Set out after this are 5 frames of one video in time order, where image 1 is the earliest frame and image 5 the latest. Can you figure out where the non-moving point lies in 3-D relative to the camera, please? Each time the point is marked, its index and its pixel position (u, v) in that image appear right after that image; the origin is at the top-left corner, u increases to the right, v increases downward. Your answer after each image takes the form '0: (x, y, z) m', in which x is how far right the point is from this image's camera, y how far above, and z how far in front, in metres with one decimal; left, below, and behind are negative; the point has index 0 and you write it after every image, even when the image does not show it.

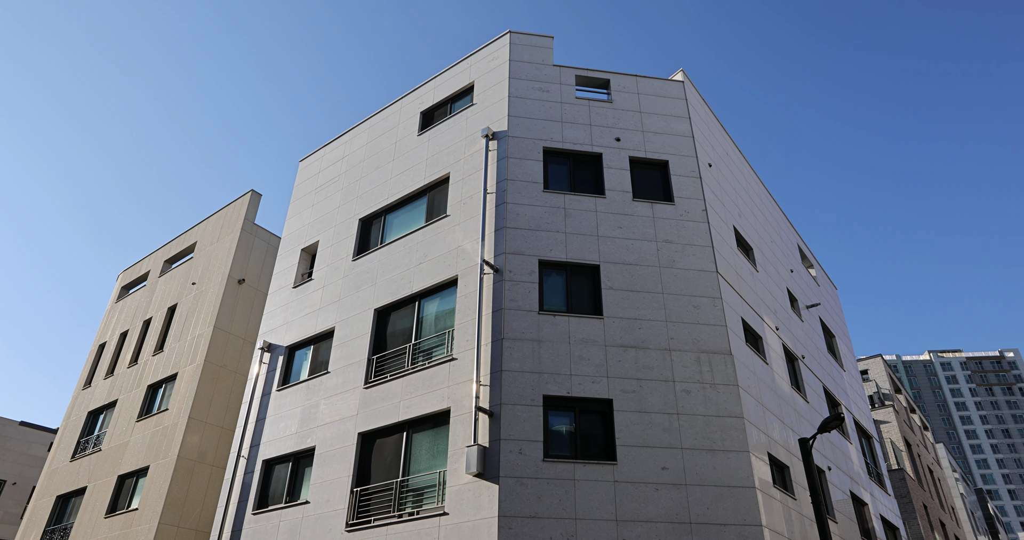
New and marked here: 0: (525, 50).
0: (+0.4, +6.6, +20.0) m
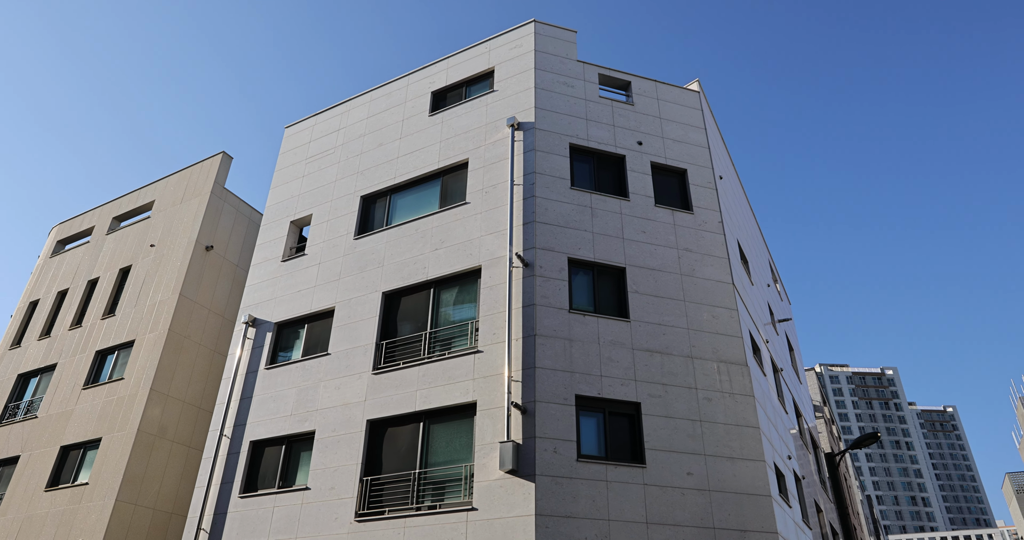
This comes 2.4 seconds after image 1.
0: (+1.1, +6.8, +19.7) m
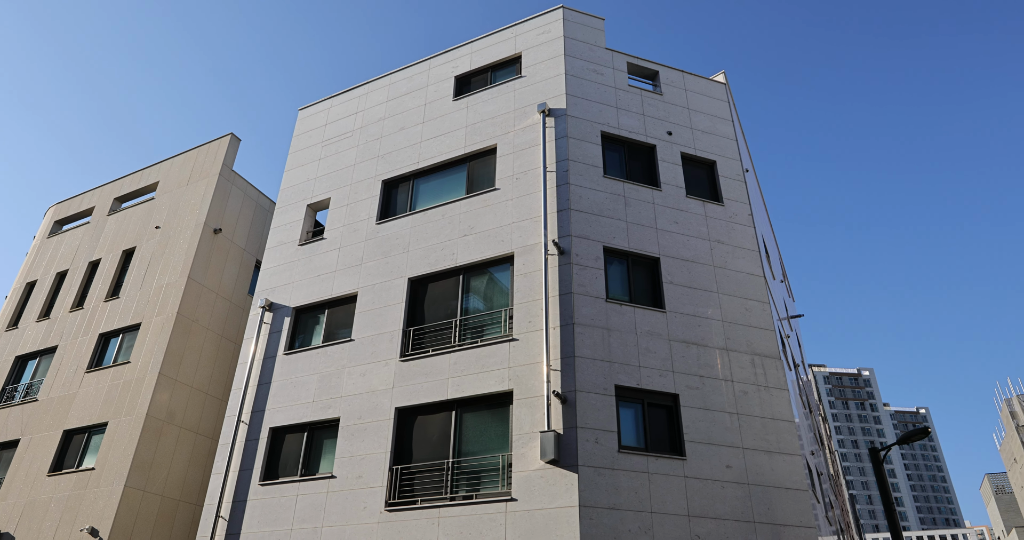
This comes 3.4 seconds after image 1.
0: (+2.0, +7.0, +19.4) m
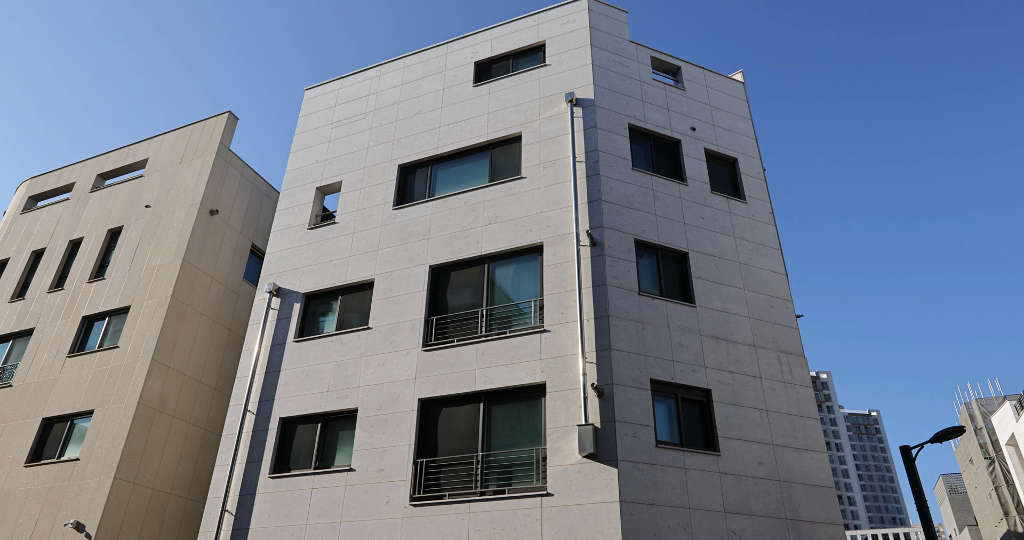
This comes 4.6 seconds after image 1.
0: (+2.6, +7.2, +19.1) m
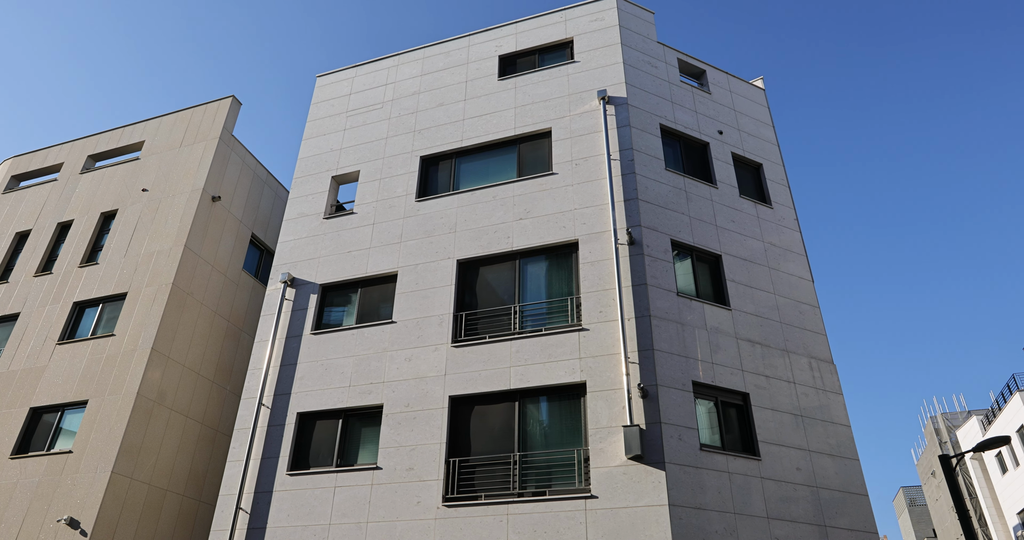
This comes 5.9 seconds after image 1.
0: (+3.4, +7.2, +19.0) m
